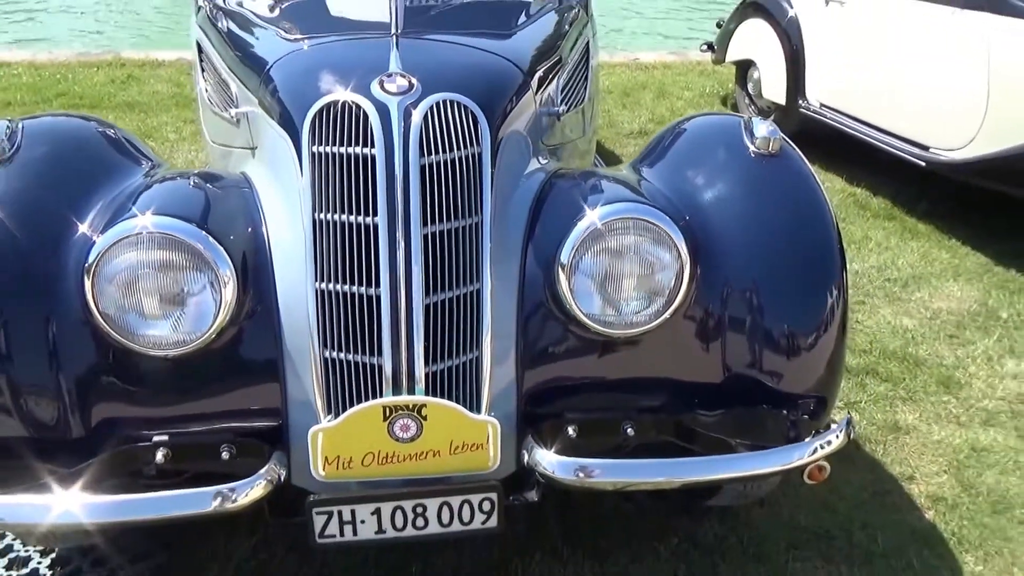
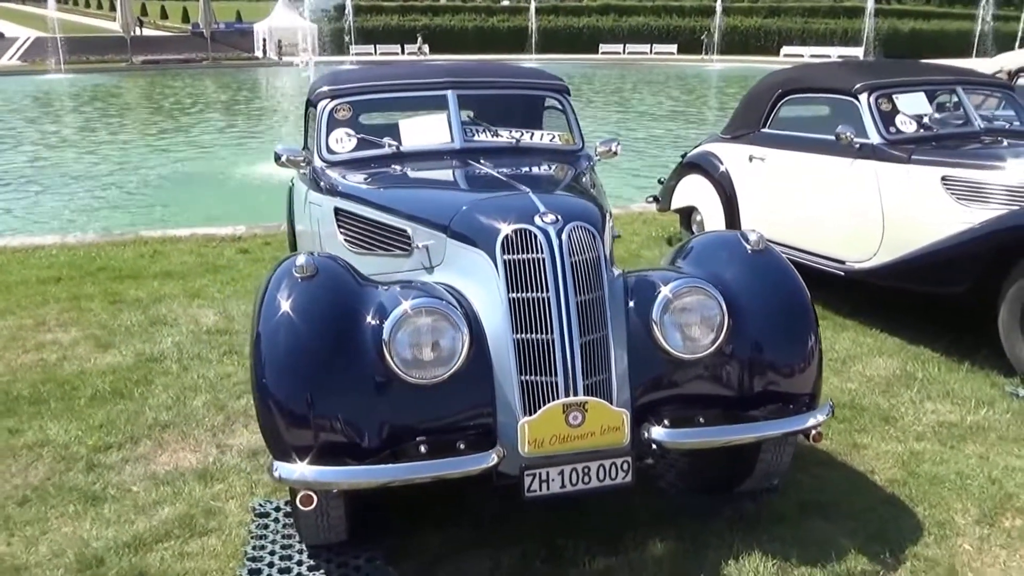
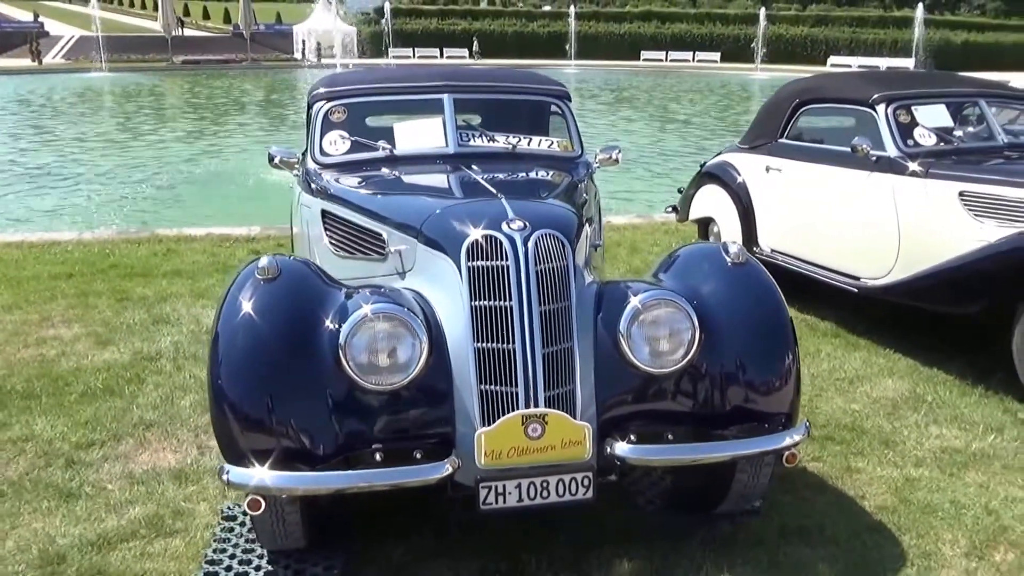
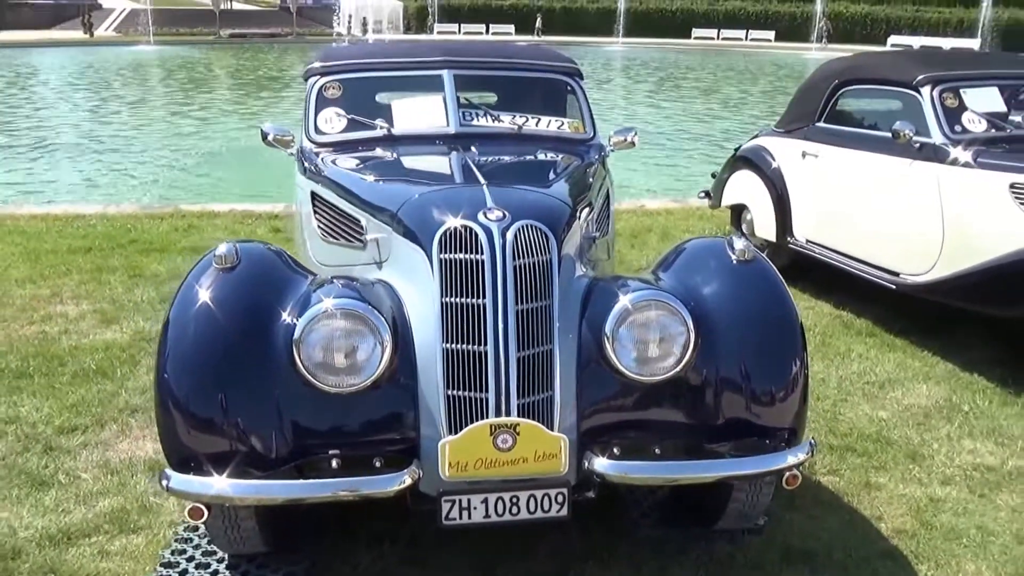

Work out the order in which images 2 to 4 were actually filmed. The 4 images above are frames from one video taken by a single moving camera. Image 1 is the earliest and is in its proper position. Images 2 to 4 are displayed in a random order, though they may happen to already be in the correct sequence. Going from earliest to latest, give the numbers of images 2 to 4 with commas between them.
4, 3, 2
